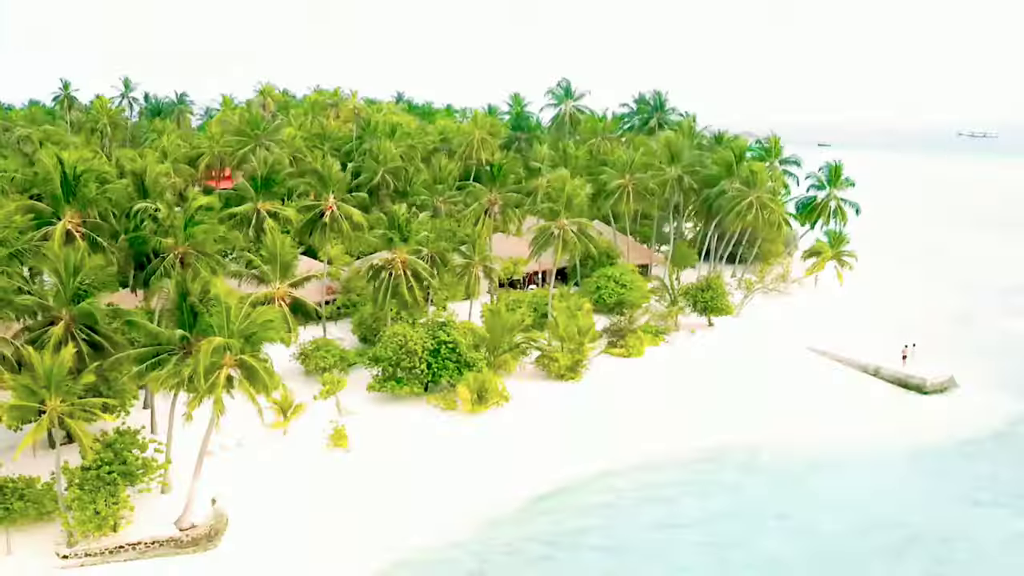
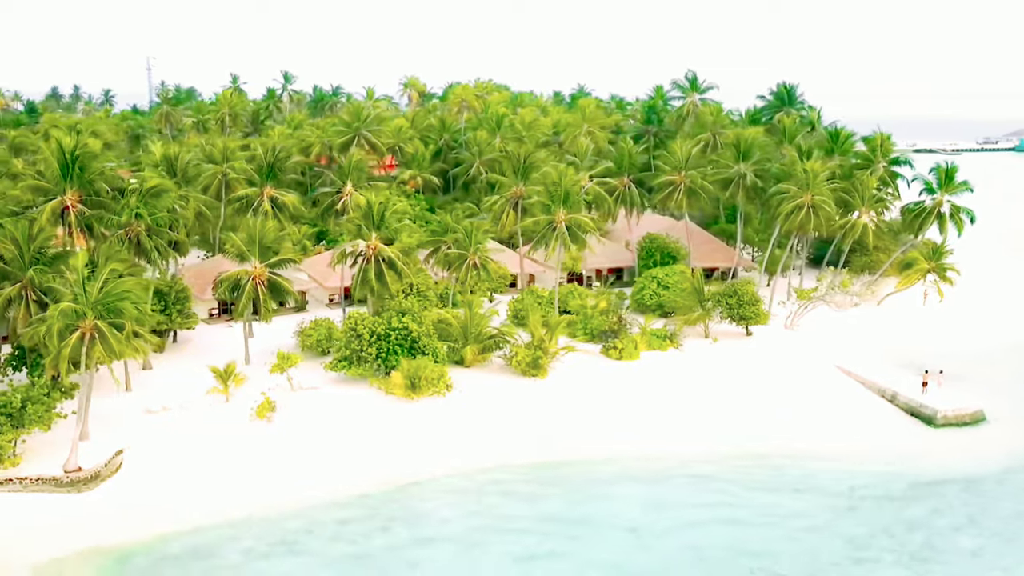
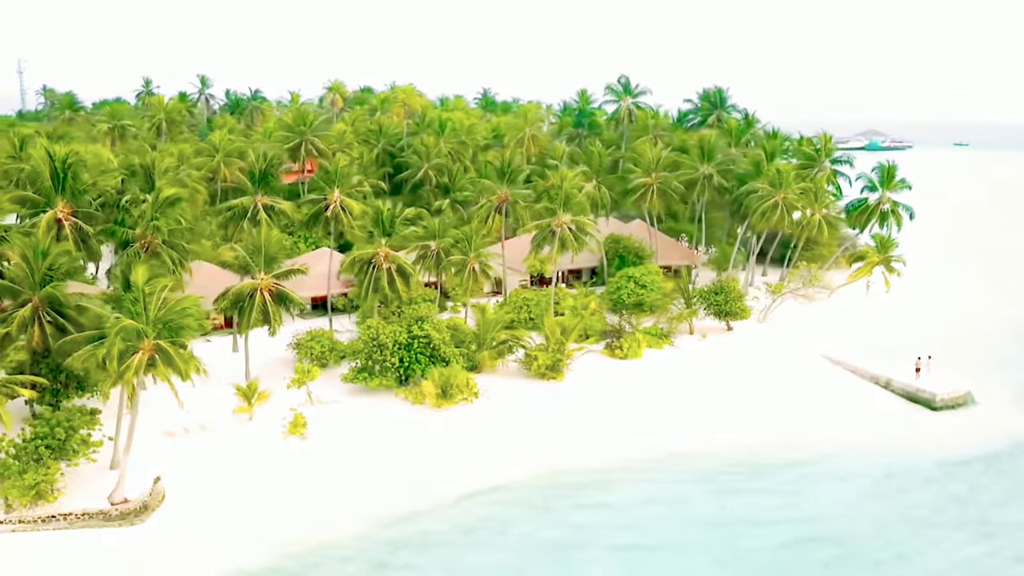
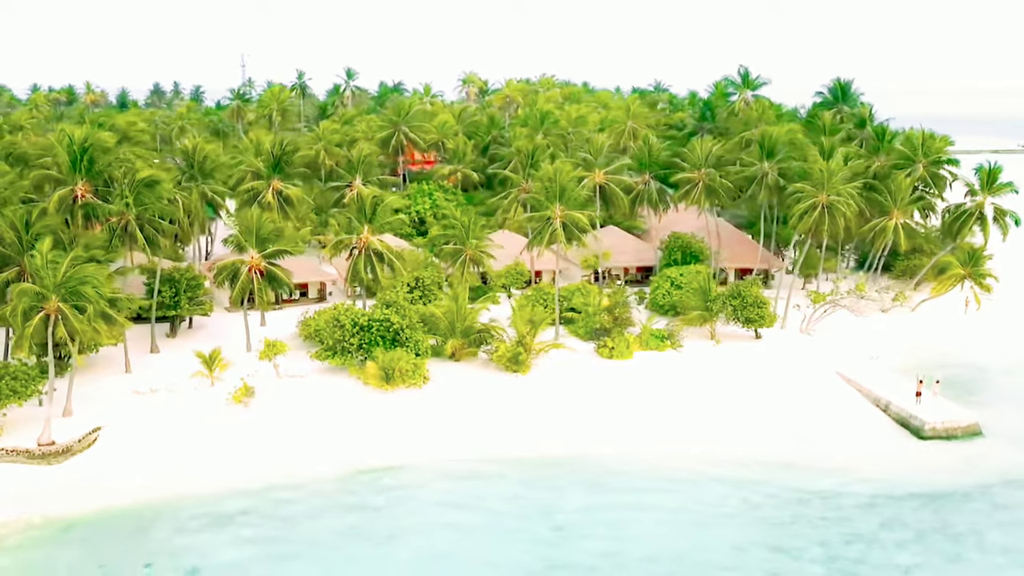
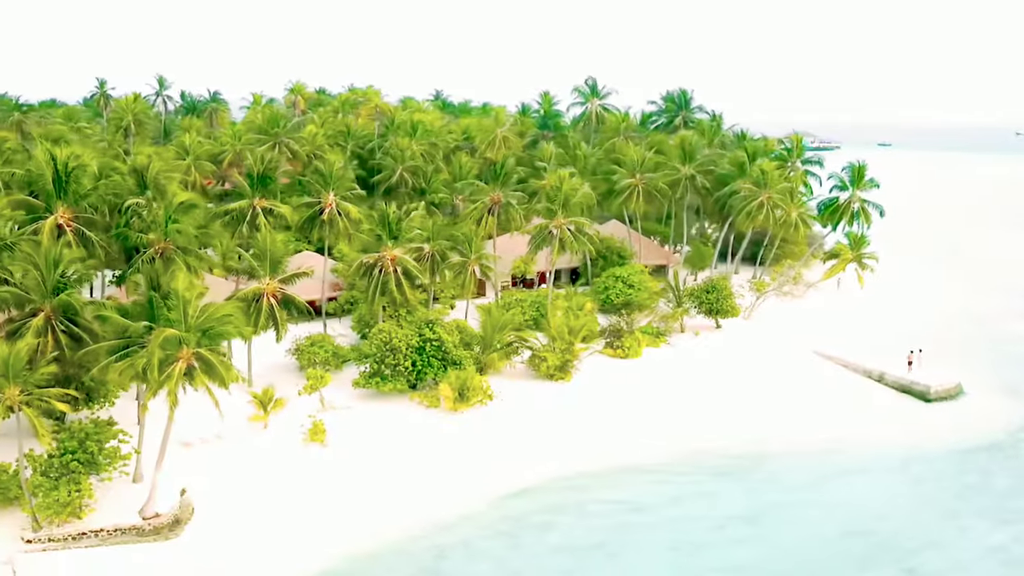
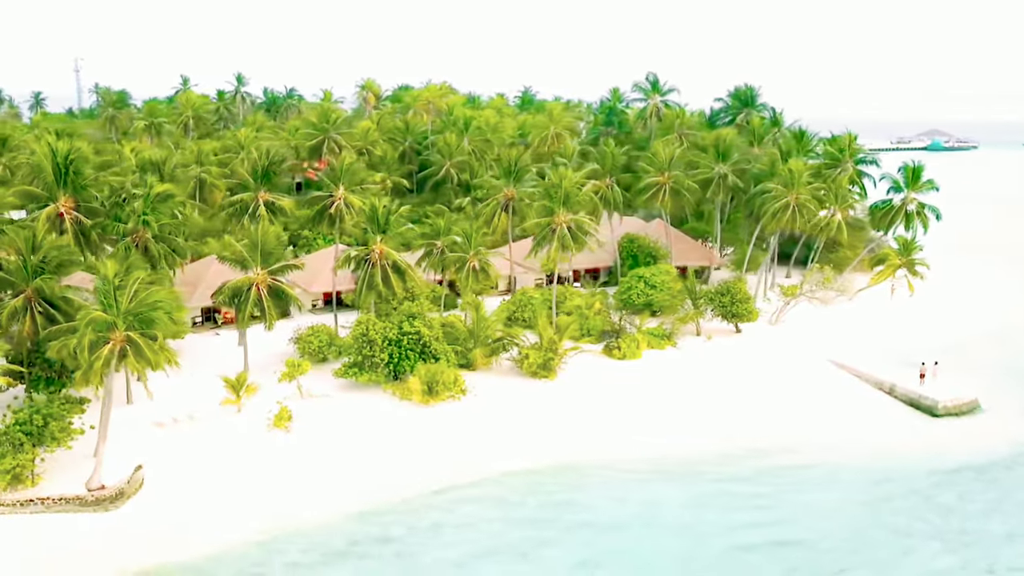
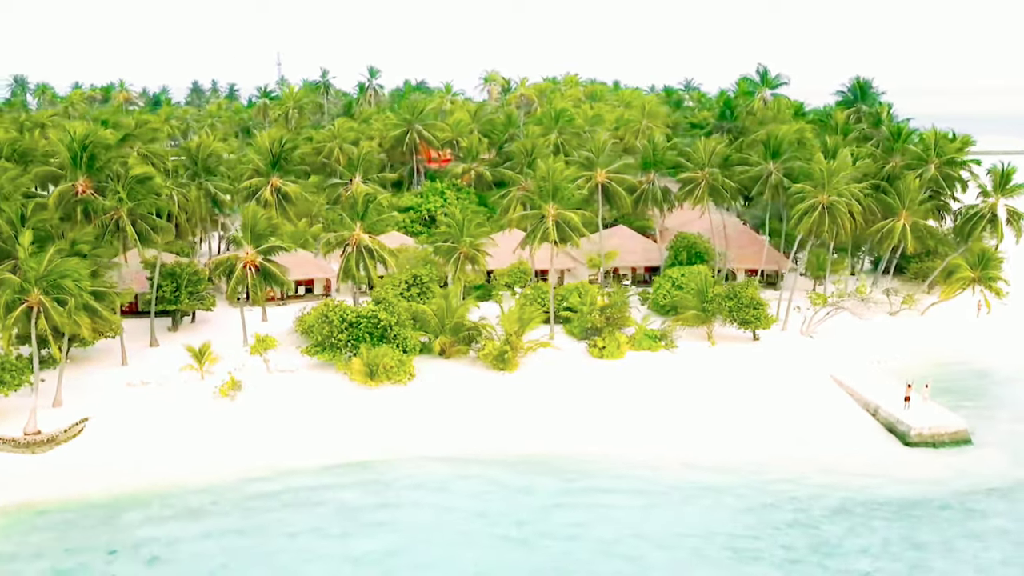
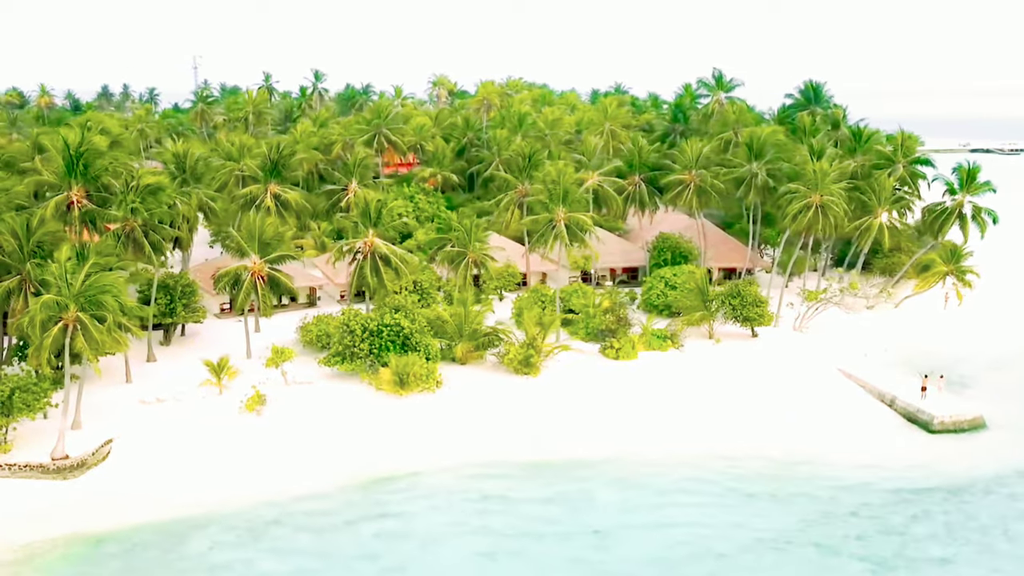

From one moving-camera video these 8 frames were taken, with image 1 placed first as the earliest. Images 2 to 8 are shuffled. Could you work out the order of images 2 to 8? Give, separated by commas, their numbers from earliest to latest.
5, 3, 6, 2, 8, 4, 7
